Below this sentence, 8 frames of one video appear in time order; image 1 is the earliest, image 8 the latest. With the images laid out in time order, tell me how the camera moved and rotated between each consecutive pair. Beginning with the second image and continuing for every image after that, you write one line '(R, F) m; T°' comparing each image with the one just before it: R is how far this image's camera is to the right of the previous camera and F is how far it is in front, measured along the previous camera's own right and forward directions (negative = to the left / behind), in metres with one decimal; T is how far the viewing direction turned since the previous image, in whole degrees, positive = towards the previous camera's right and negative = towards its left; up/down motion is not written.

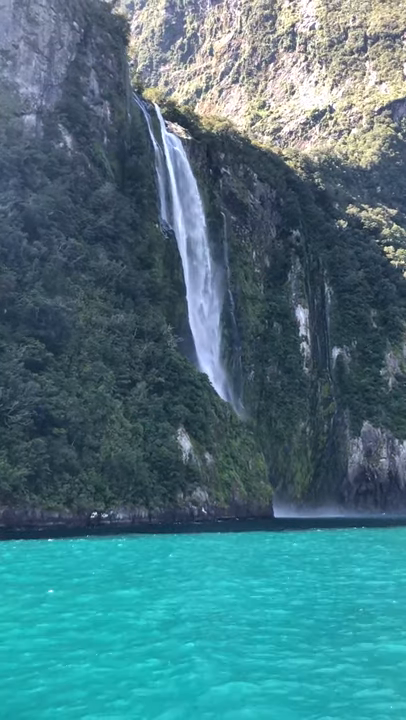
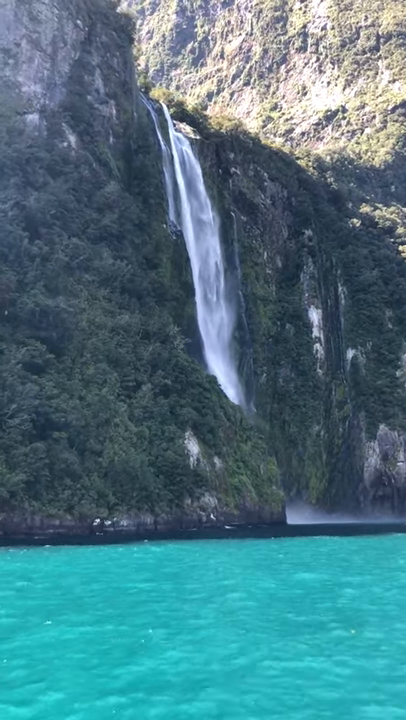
(+0.4, +1.0) m; -1°
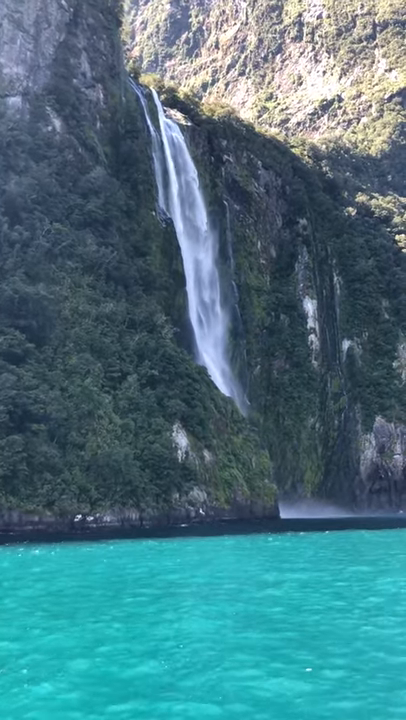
(+0.5, +1.0) m; 0°
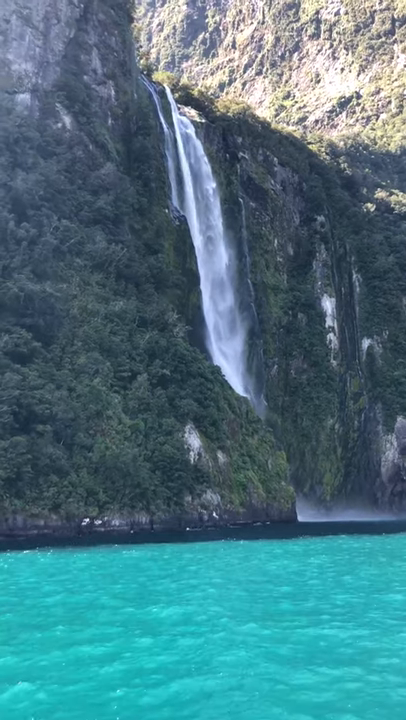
(+0.4, +0.8) m; -2°
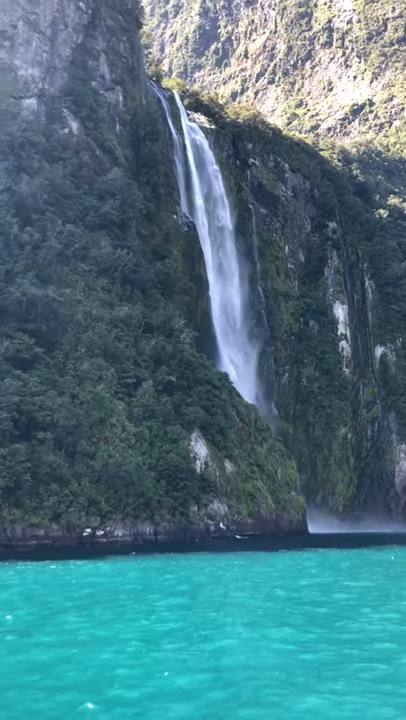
(+0.3, +0.6) m; -1°
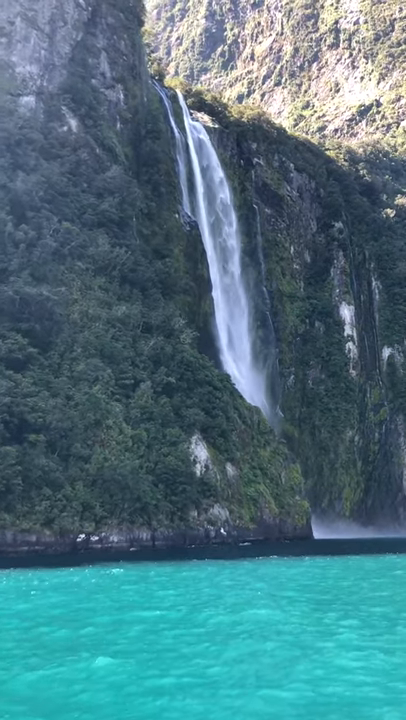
(+0.4, +0.7) m; -1°
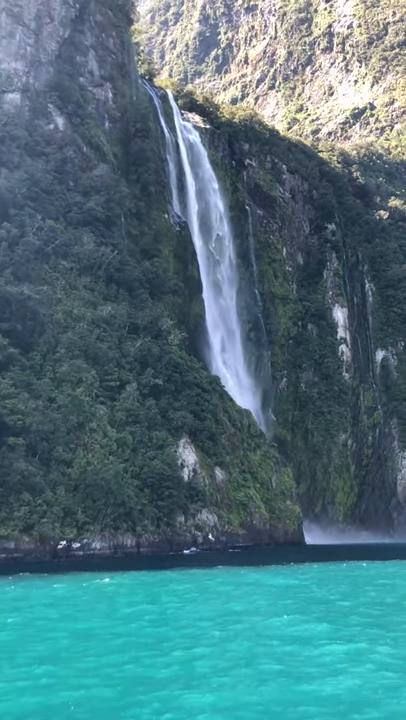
(+0.3, +0.7) m; 0°
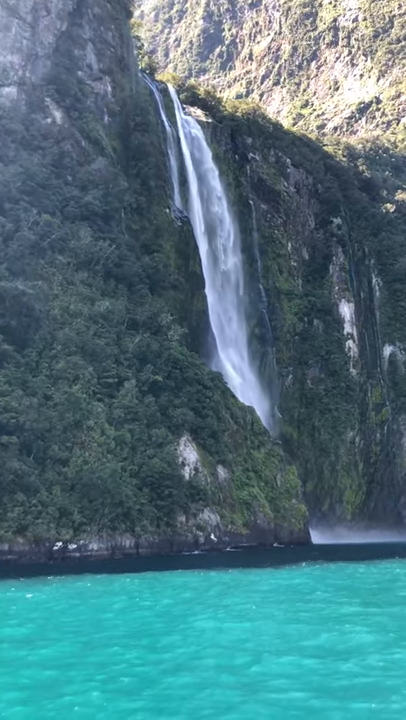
(+0.3, +0.6) m; -1°
